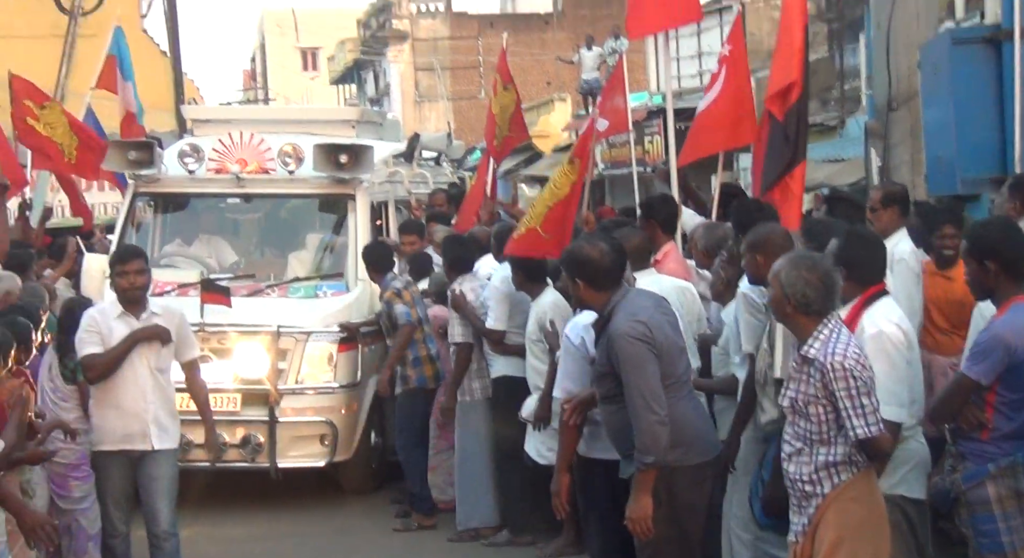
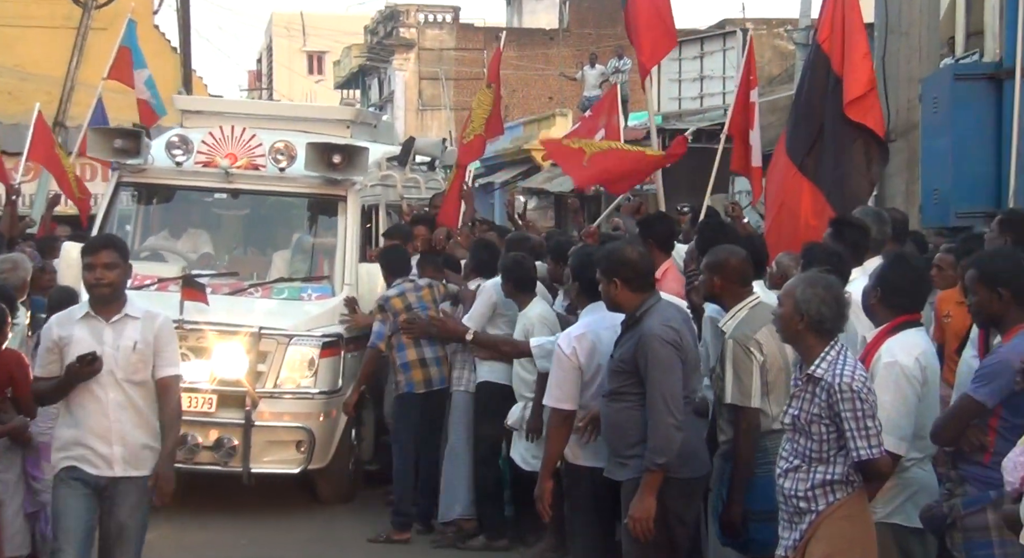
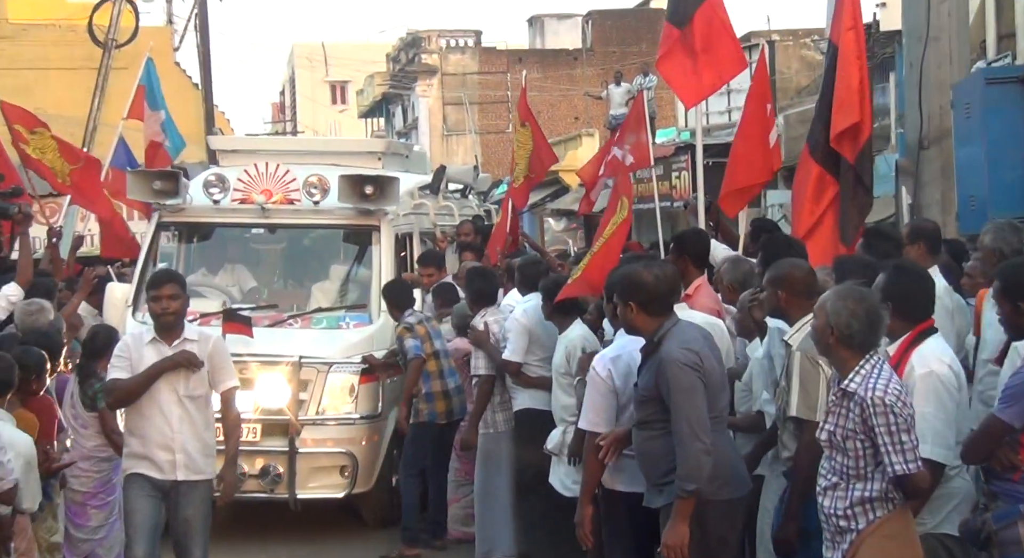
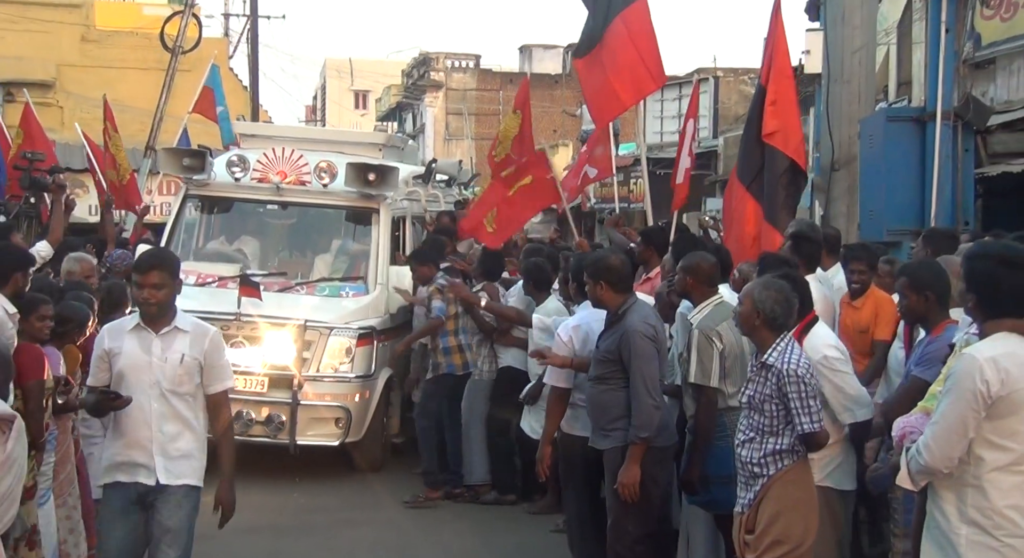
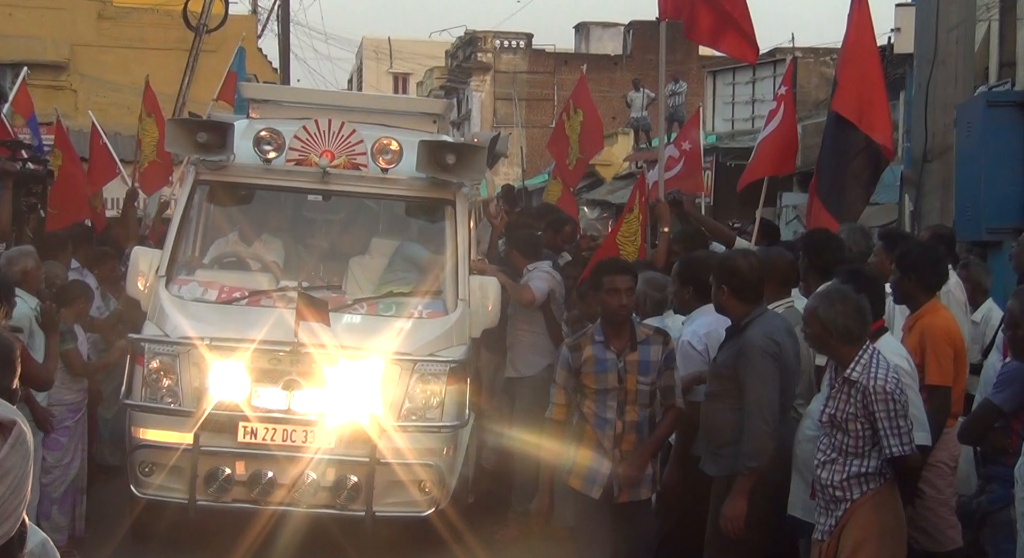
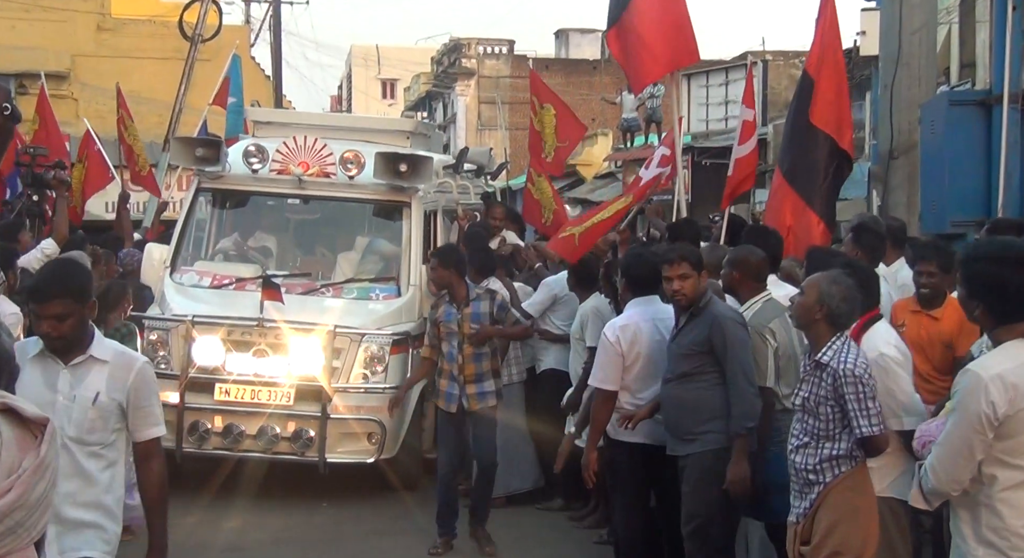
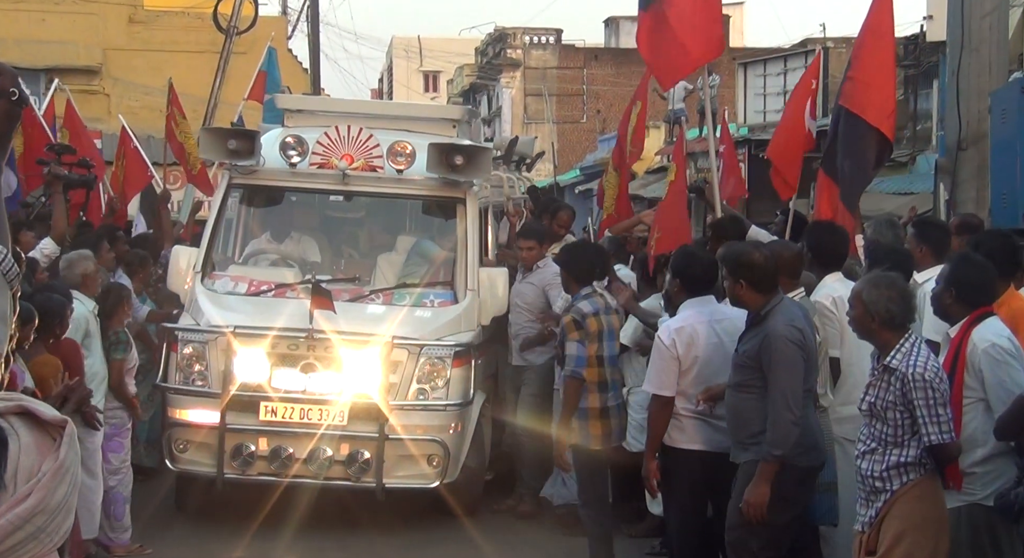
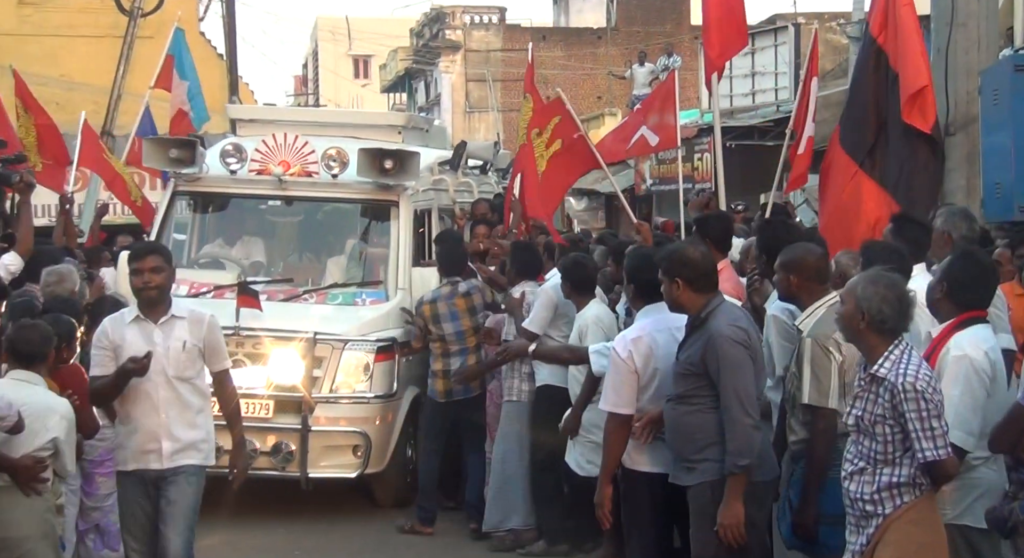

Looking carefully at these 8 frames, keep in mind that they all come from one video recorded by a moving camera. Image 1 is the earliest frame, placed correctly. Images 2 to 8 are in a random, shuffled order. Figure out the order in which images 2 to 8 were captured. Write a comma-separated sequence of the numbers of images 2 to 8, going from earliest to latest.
3, 8, 2, 4, 6, 7, 5
